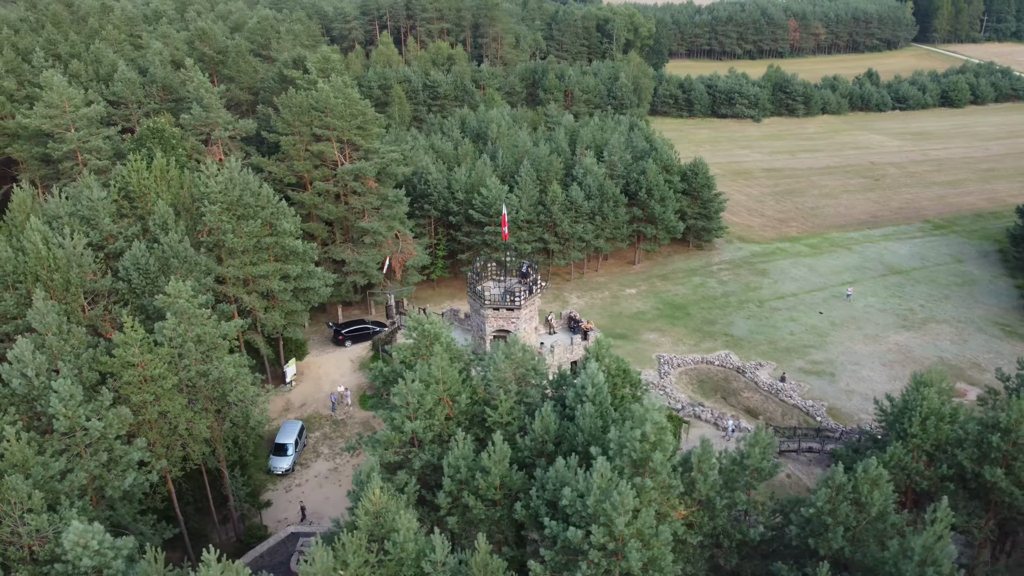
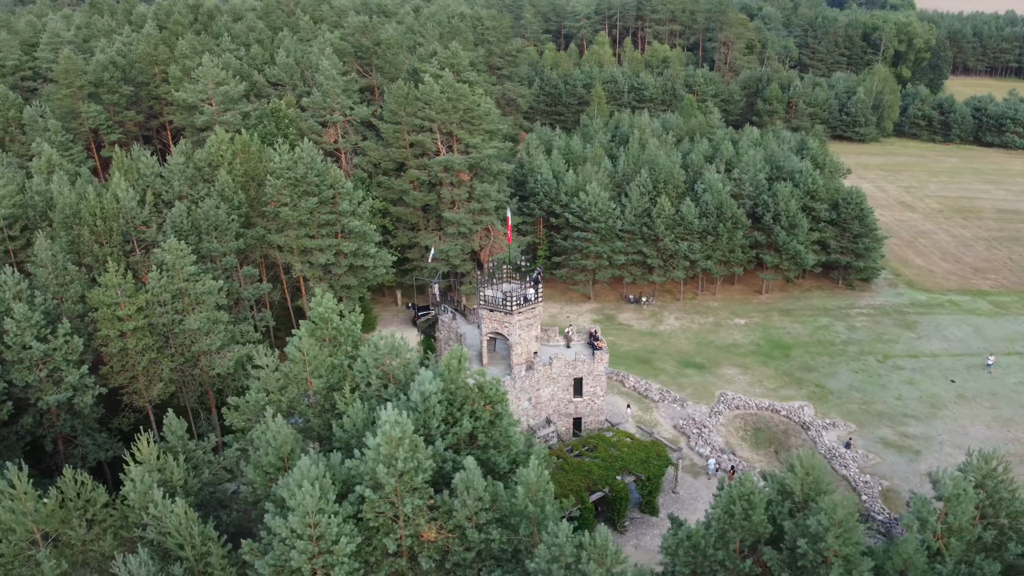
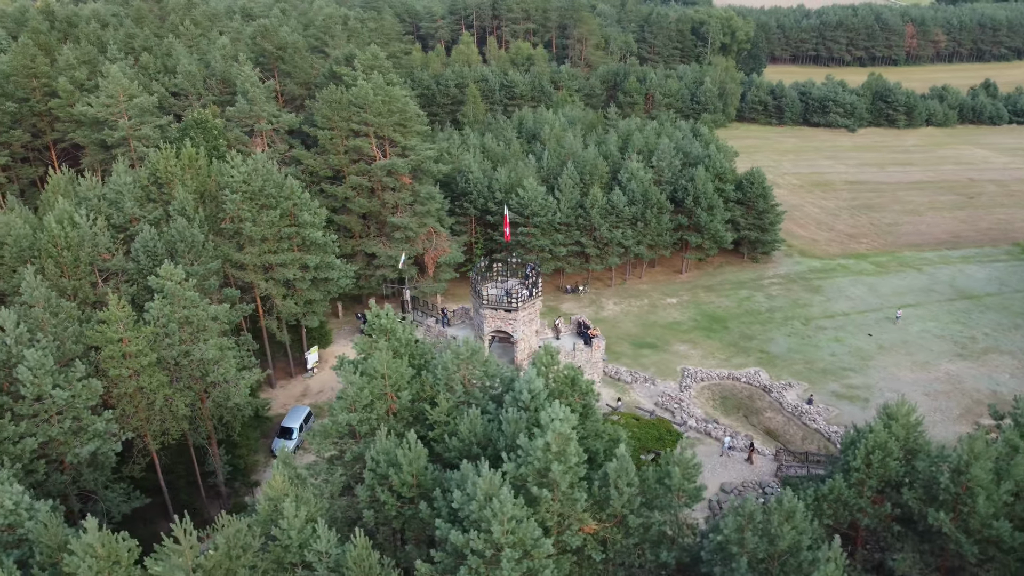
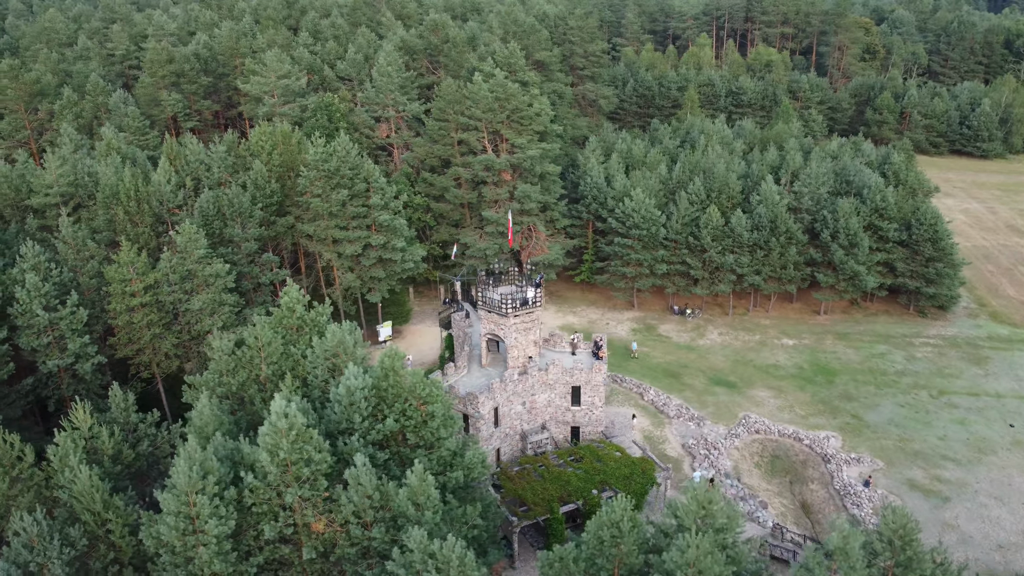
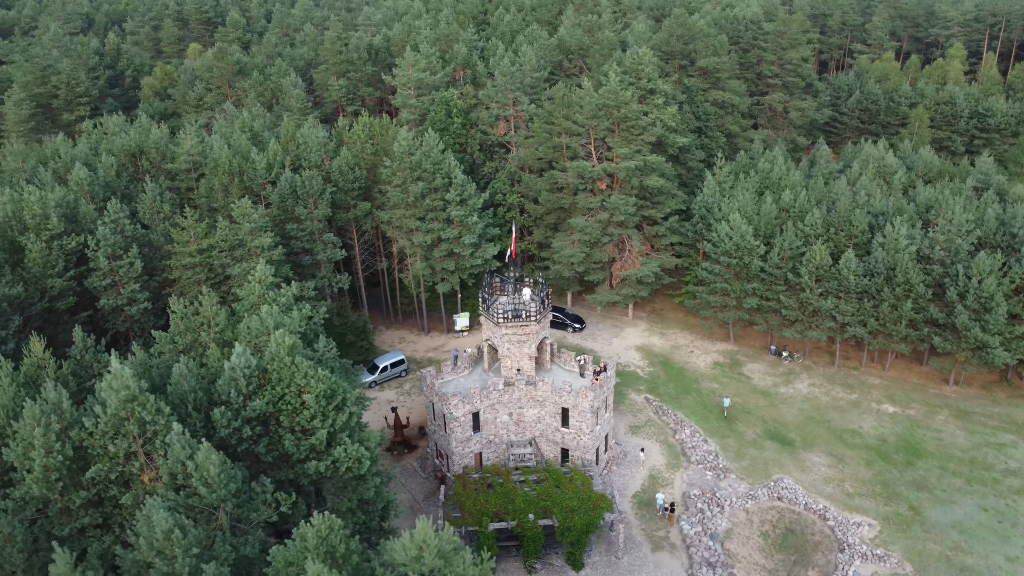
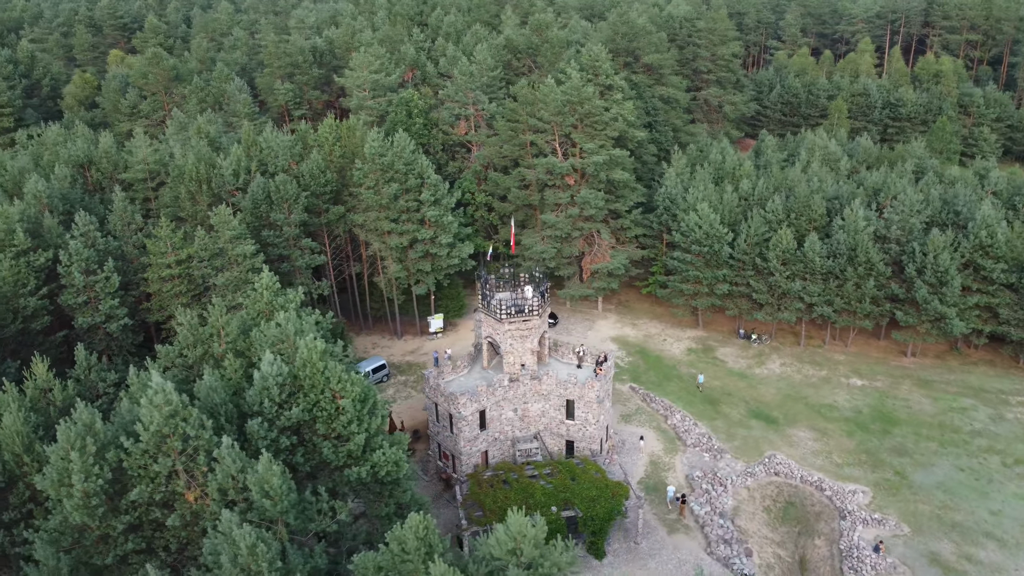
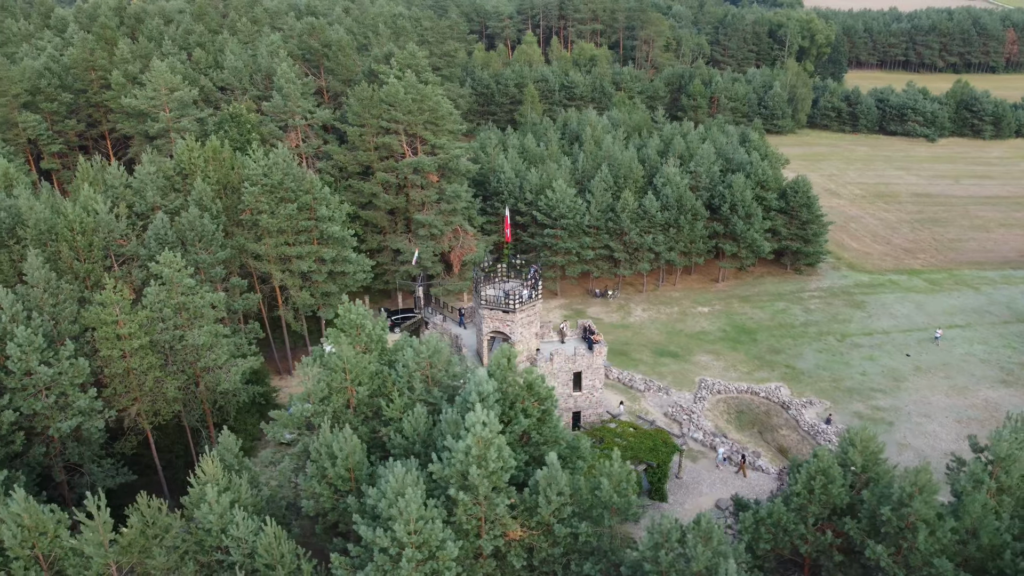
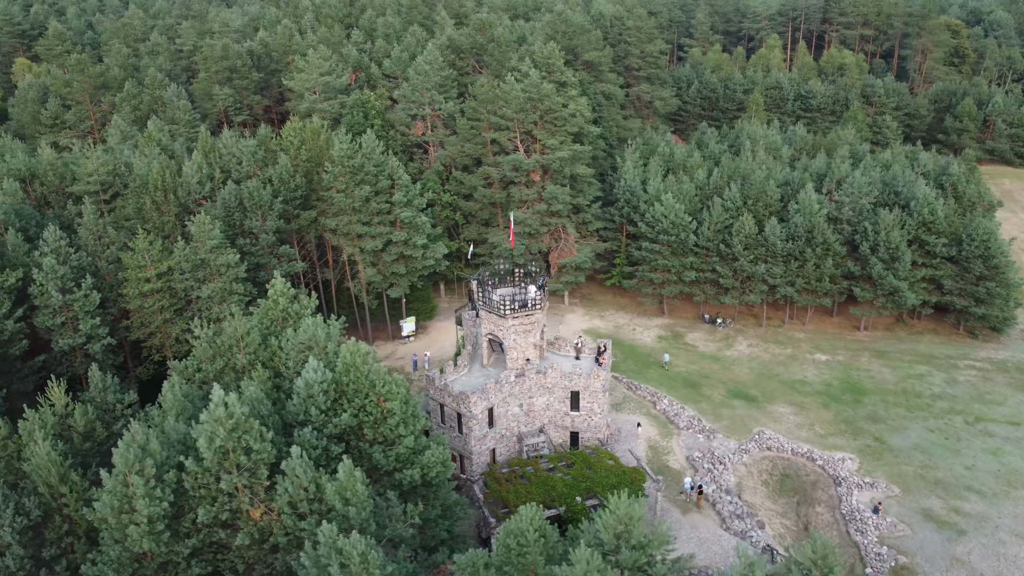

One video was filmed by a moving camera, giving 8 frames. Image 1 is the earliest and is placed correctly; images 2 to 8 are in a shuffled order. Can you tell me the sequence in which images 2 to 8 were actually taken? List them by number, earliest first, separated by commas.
3, 7, 2, 4, 8, 6, 5
